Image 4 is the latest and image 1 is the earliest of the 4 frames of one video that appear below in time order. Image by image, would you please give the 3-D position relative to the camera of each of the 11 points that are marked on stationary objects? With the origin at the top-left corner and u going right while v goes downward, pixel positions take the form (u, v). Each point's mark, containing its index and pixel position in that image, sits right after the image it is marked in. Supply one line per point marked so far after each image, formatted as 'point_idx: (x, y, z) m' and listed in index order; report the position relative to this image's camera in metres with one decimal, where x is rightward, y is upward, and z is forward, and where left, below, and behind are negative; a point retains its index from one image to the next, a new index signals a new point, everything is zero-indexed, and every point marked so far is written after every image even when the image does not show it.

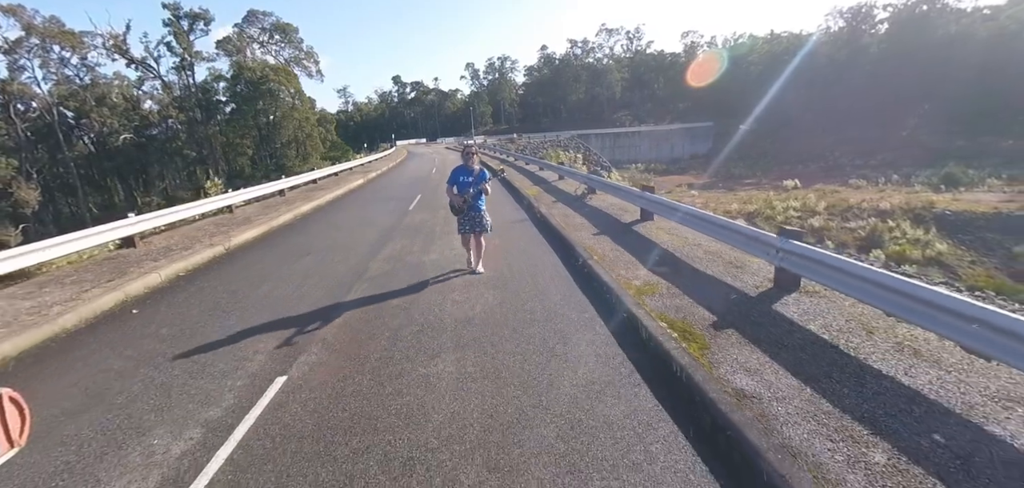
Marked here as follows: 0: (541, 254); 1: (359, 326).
0: (+0.4, -0.1, +7.5) m
1: (-1.6, -0.9, +5.0) m
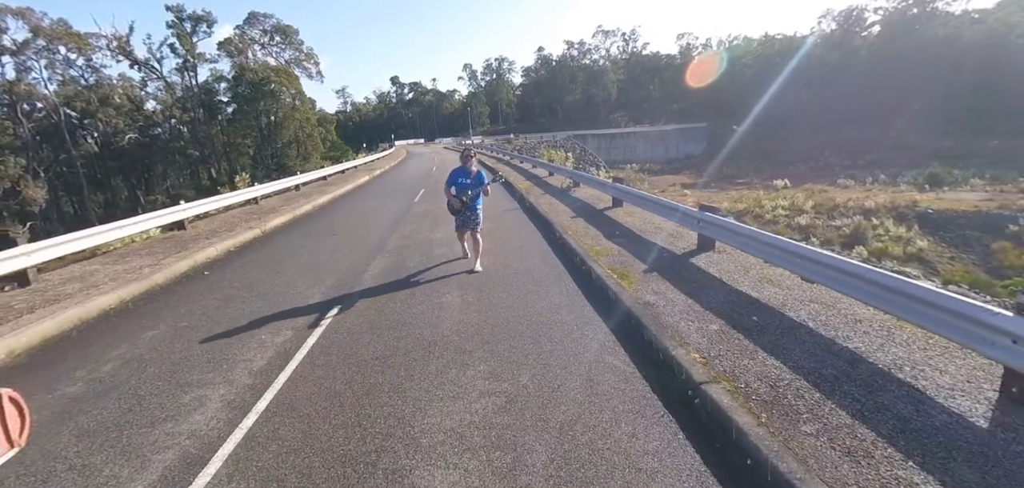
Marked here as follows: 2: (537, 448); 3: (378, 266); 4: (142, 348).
0: (+0.3, +0.2, +9.1) m
1: (-1.7, -0.5, +6.6) m
2: (+0.1, -1.2, +2.9) m
3: (-2.0, -0.3, +7.6) m
4: (-3.6, -1.0, +4.9) m
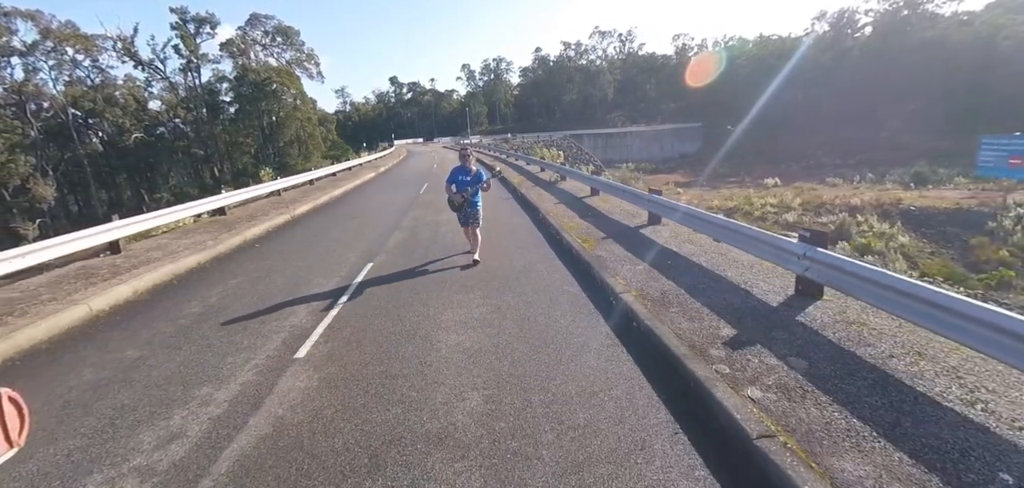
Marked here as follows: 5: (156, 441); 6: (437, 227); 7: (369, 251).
0: (+0.1, +0.6, +10.9) m
1: (-1.9, -0.1, +8.4) m
2: (0.0, -0.8, +4.7) m
3: (-2.2, +0.1, +9.3) m
4: (-3.8, -0.6, +6.6) m
5: (-2.3, -1.3, +3.3) m
6: (-1.5, +0.4, +10.1) m
7: (-2.5, -0.1, +8.7) m
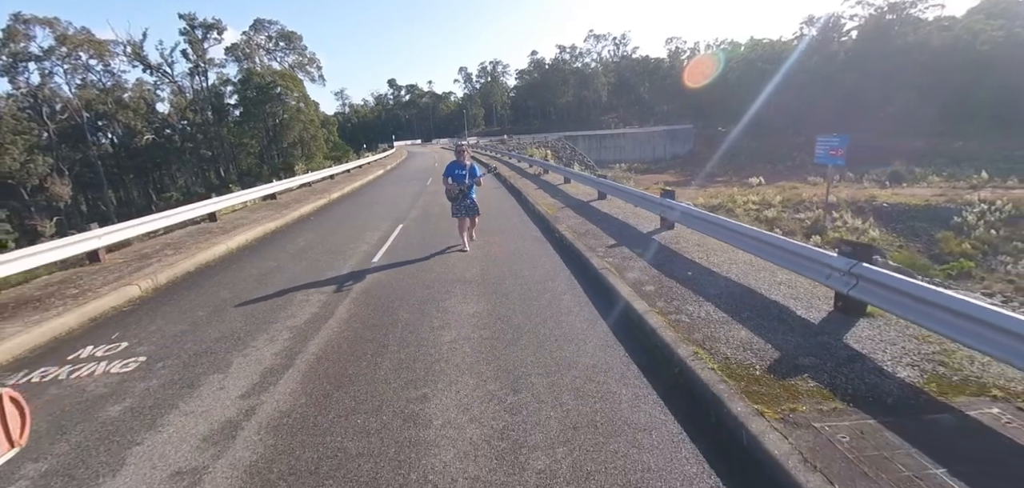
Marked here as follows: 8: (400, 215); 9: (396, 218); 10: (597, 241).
0: (-0.2, +1.3, +14.2) m
1: (-2.1, +0.6, +11.6) m
2: (-0.3, -0.1, +8.0) m
3: (-2.4, +0.8, +12.6) m
4: (-4.1, +0.1, +9.9) m
5: (-2.6, -0.6, +6.5) m
6: (-1.8, +1.1, +13.3) m
7: (-2.8, +0.6, +11.9) m
8: (-2.8, +0.8, +12.8) m
9: (-2.8, +0.8, +12.7) m
10: (+1.3, 0.0, +7.4) m
